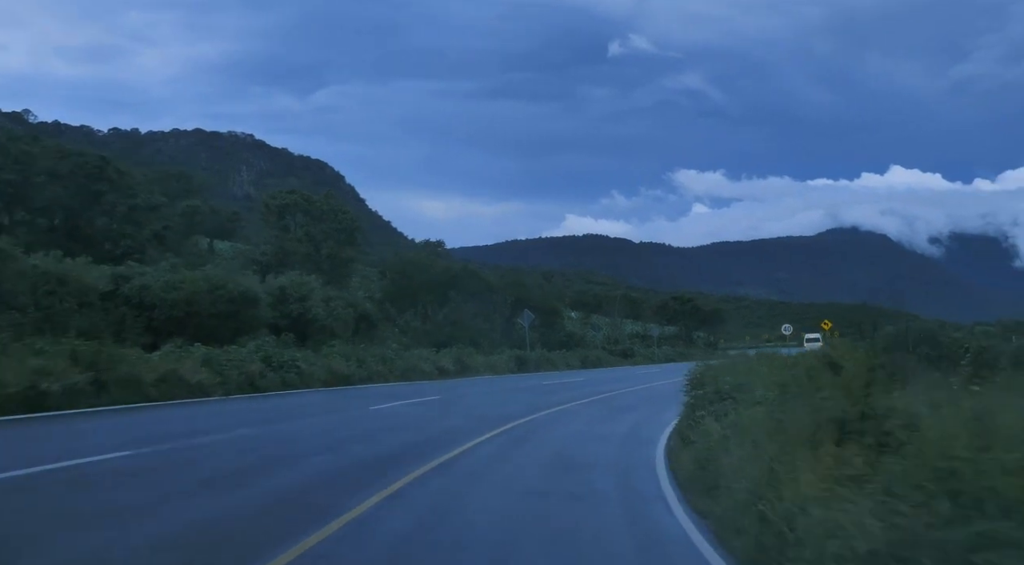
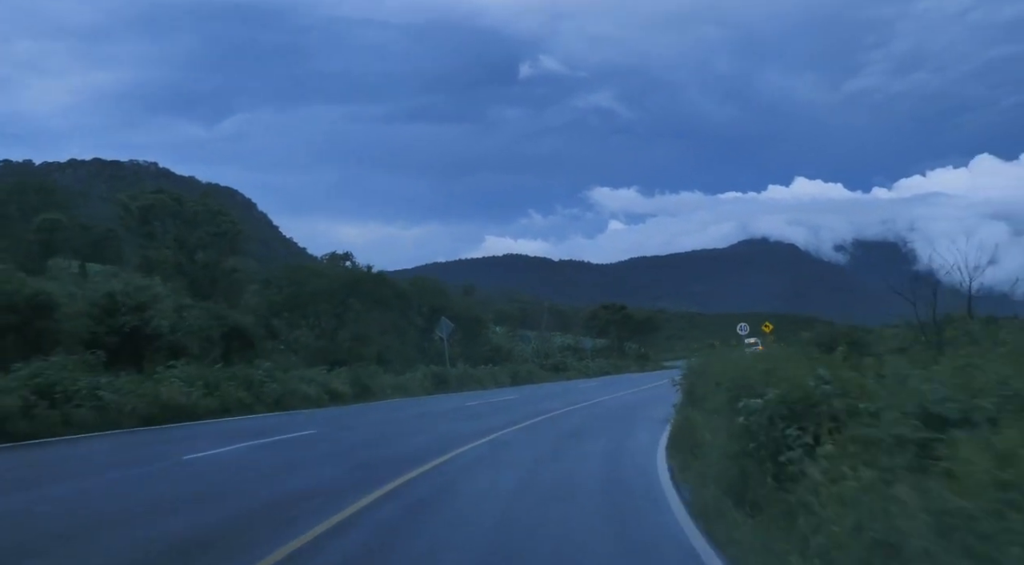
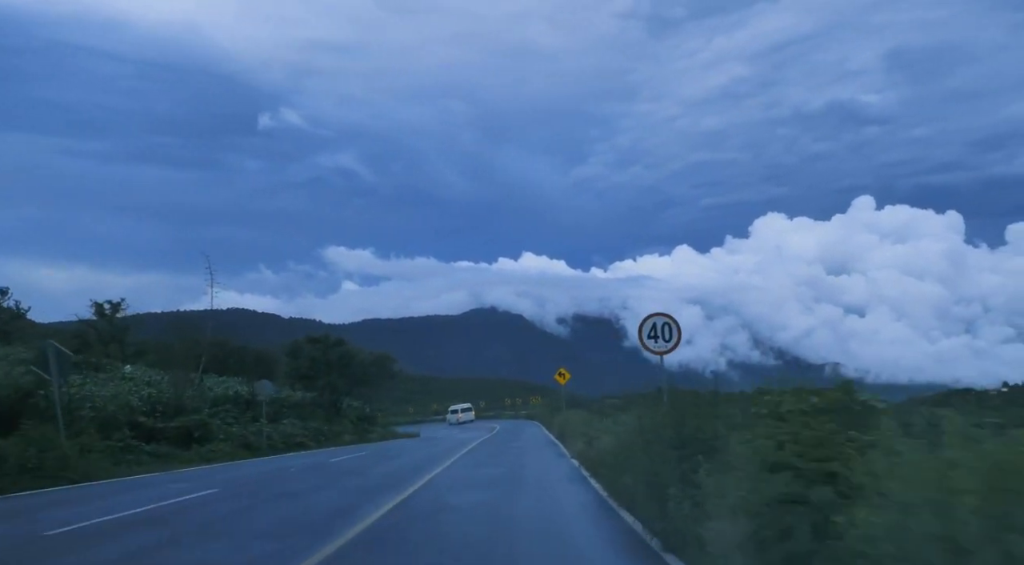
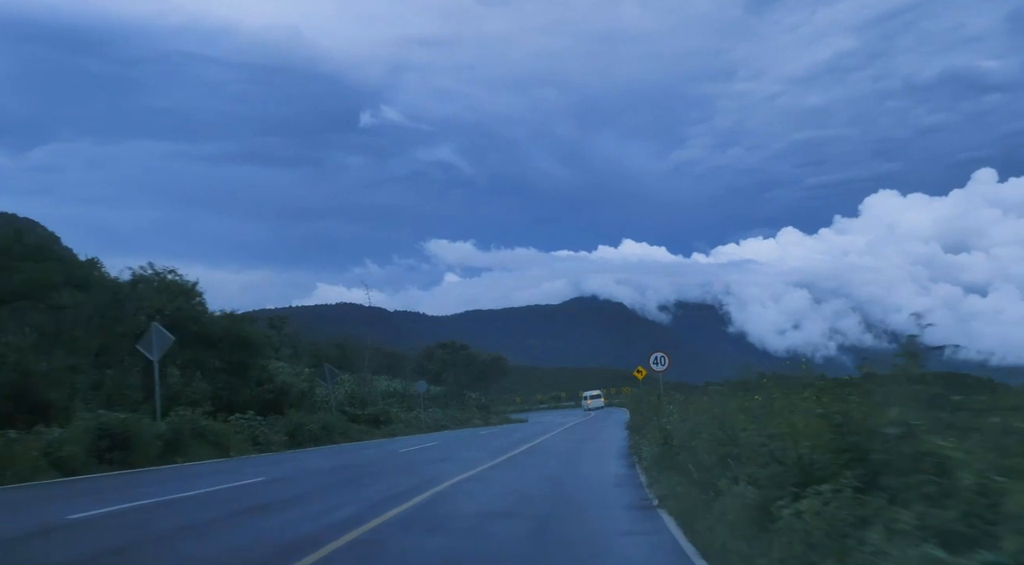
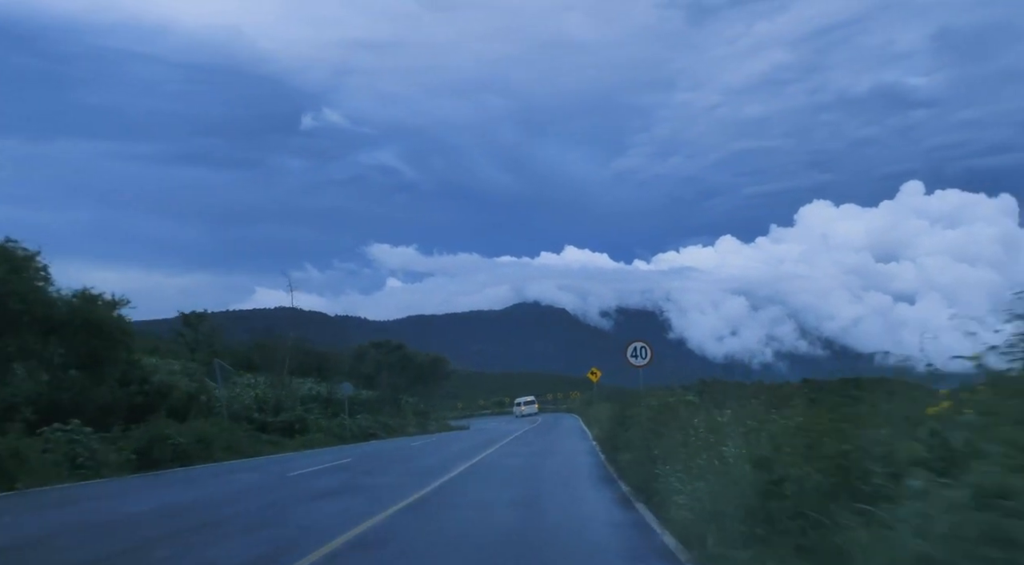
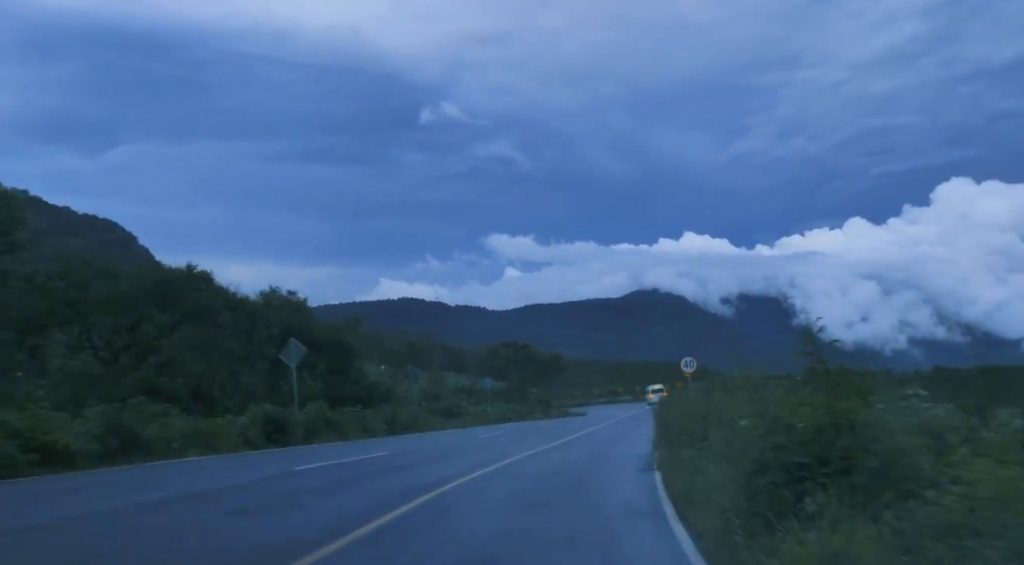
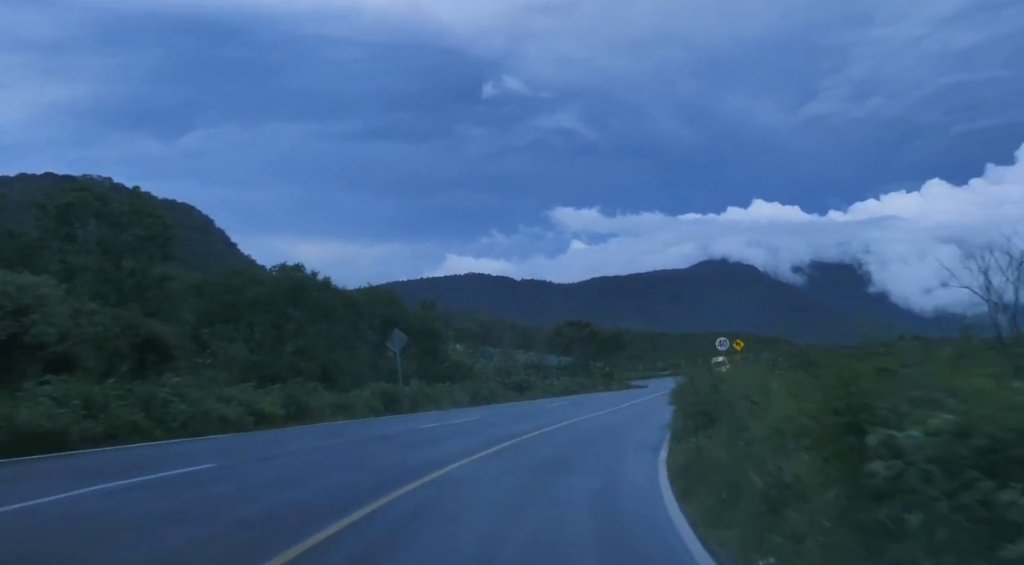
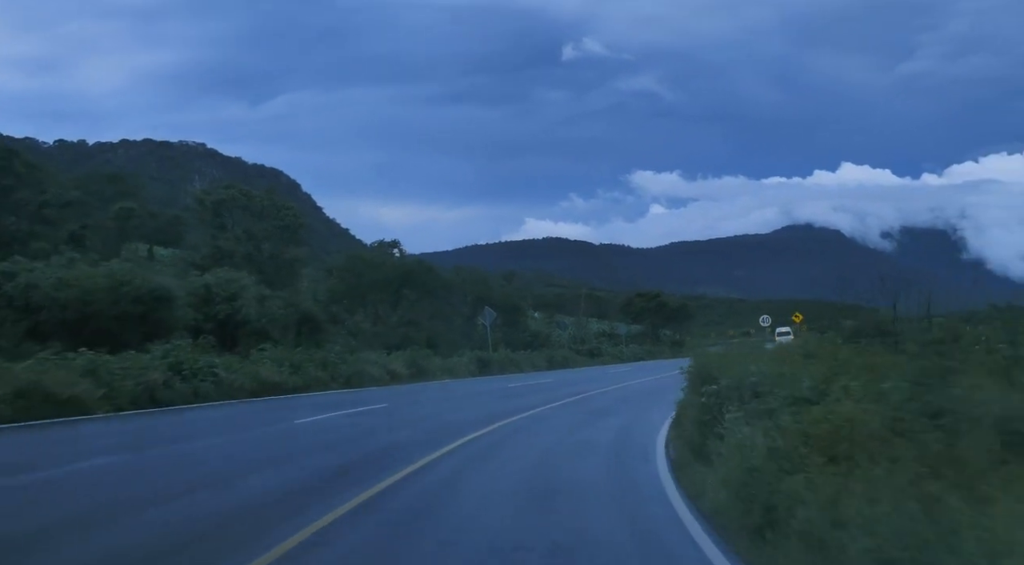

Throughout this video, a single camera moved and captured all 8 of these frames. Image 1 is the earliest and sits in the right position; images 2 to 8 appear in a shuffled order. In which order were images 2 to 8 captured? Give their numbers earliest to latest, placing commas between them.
8, 2, 7, 6, 4, 5, 3
